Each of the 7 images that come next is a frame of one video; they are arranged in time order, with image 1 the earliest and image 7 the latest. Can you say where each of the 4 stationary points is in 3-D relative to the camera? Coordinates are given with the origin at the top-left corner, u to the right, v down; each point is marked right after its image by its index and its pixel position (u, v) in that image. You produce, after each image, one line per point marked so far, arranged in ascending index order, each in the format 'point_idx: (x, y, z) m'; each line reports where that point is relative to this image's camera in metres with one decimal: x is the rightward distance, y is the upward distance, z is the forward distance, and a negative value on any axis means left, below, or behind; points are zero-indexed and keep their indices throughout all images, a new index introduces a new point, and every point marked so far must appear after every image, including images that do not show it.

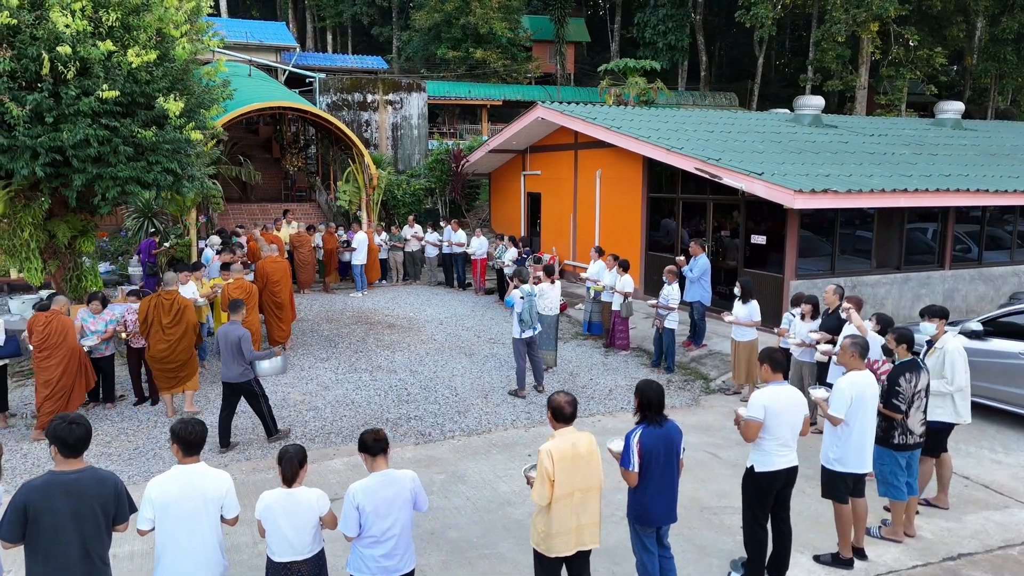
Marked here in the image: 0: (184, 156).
0: (-4.2, +1.7, +9.2) m
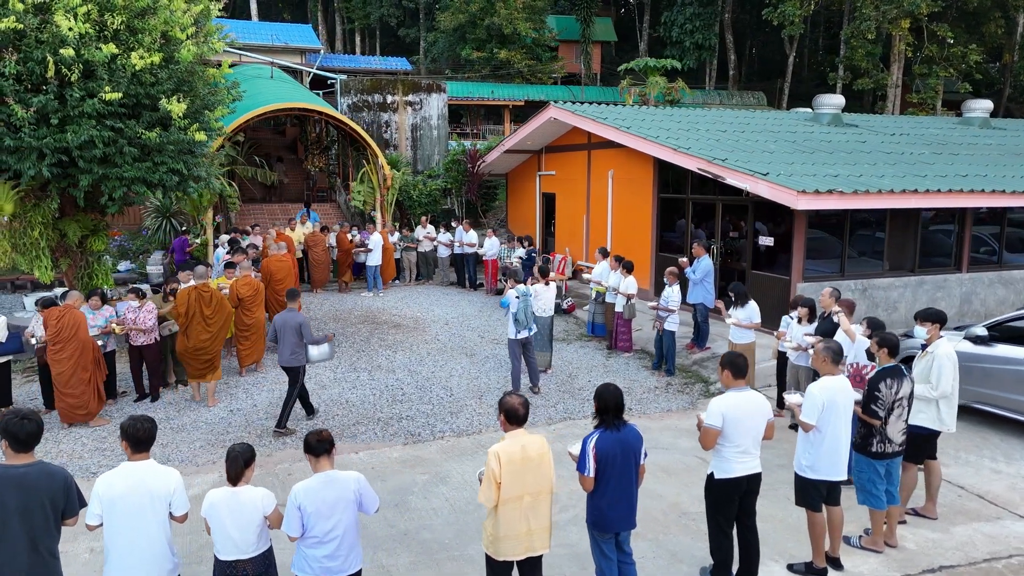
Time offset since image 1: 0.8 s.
0: (-4.2, +1.7, +9.4) m
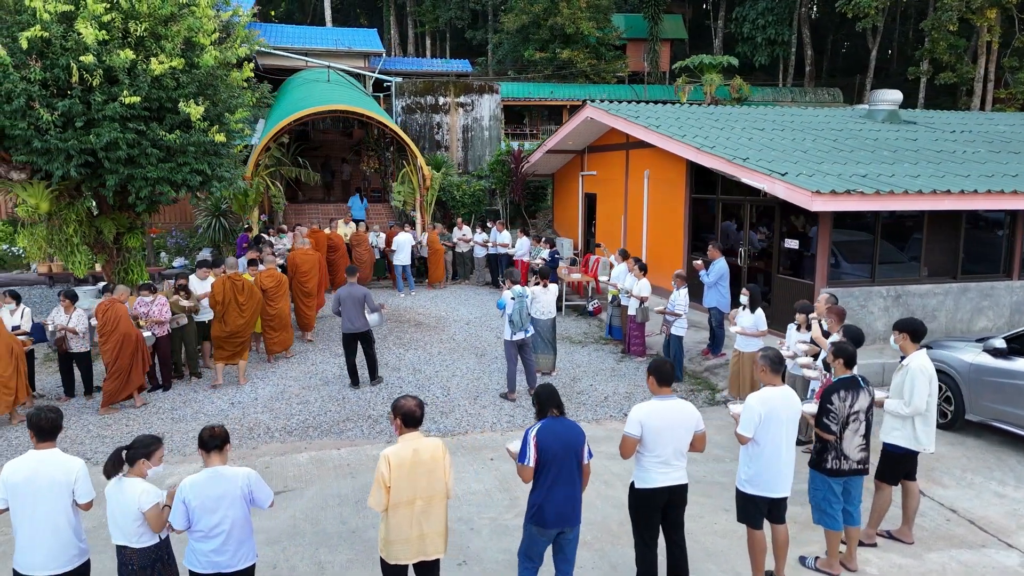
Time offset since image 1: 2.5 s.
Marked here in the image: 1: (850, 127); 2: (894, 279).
0: (-4.1, +1.8, +9.7) m
1: (+6.6, +3.2, +13.9) m
2: (+5.2, +0.1, +9.7) m
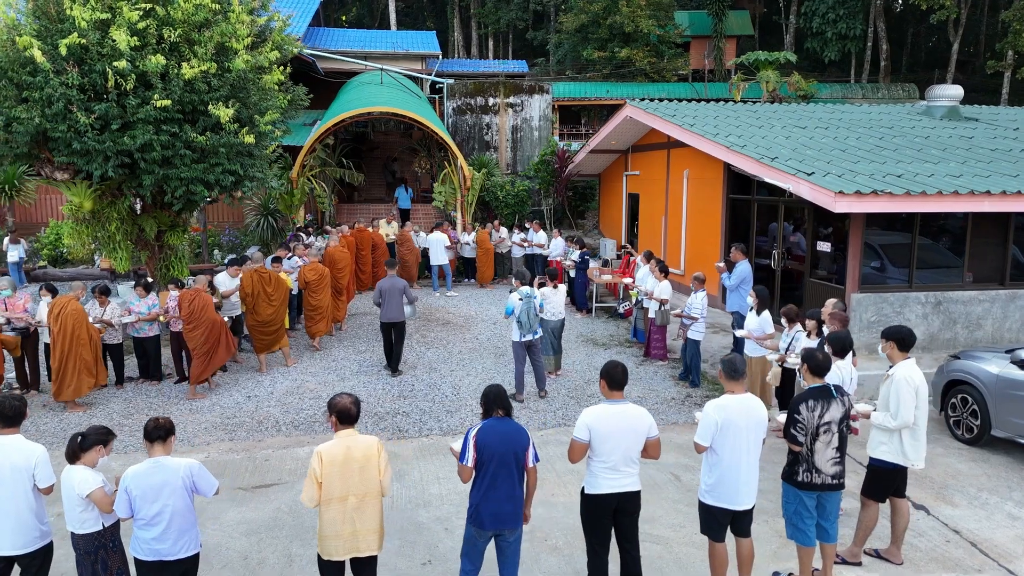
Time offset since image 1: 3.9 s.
0: (-3.7, +1.8, +10.0) m
1: (+7.3, +3.1, +13.2) m
2: (+5.5, 0.0, +9.2) m
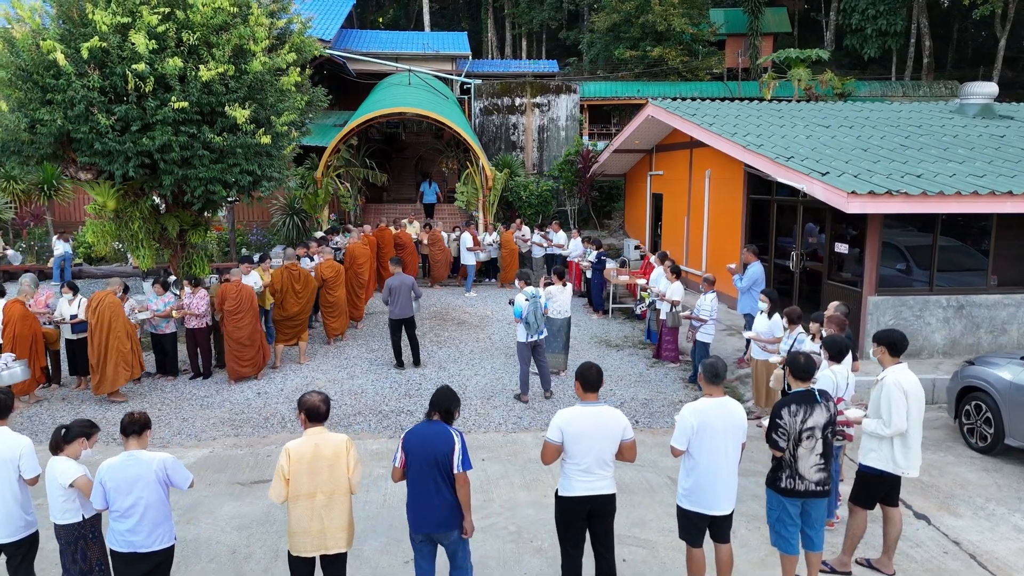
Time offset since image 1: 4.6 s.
0: (-3.6, +1.8, +10.2) m
1: (+7.6, +3.0, +12.8) m
2: (+5.6, 0.0, +8.9) m
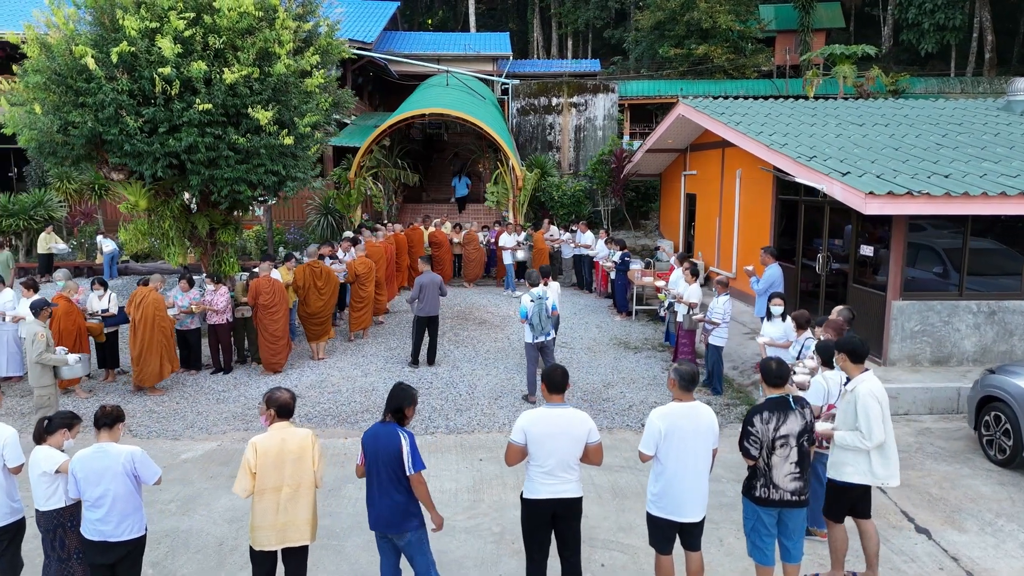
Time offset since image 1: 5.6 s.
0: (-3.3, +1.9, +10.4) m
1: (+8.1, +2.9, +12.3) m
2: (+5.8, -0.1, +8.5) m
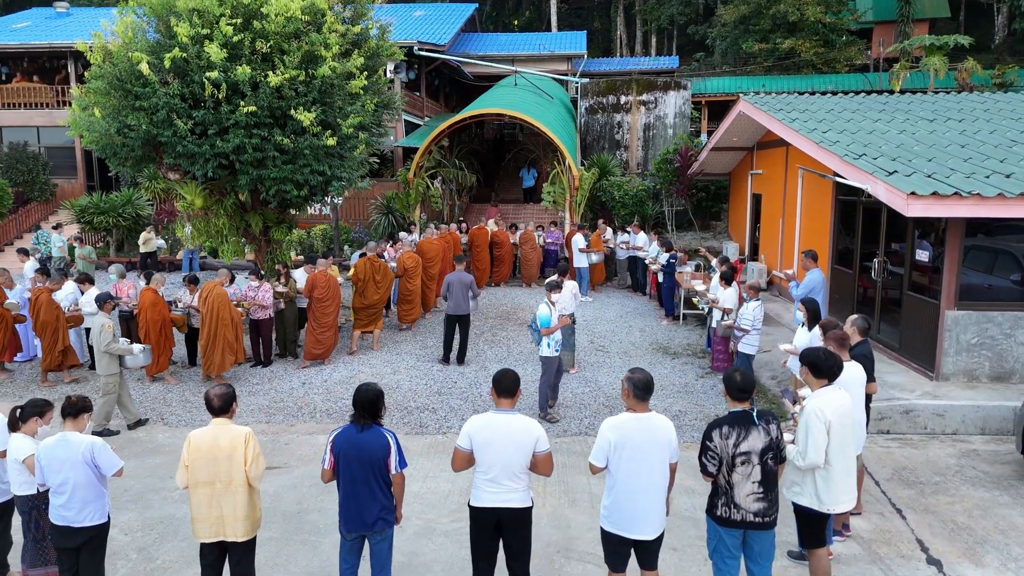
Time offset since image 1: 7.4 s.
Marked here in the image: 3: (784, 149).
0: (-2.7, +1.9, +10.7) m
1: (+8.8, +2.8, +11.3) m
2: (+6.0, -0.2, +7.8) m
3: (+5.5, +2.8, +14.4) m
